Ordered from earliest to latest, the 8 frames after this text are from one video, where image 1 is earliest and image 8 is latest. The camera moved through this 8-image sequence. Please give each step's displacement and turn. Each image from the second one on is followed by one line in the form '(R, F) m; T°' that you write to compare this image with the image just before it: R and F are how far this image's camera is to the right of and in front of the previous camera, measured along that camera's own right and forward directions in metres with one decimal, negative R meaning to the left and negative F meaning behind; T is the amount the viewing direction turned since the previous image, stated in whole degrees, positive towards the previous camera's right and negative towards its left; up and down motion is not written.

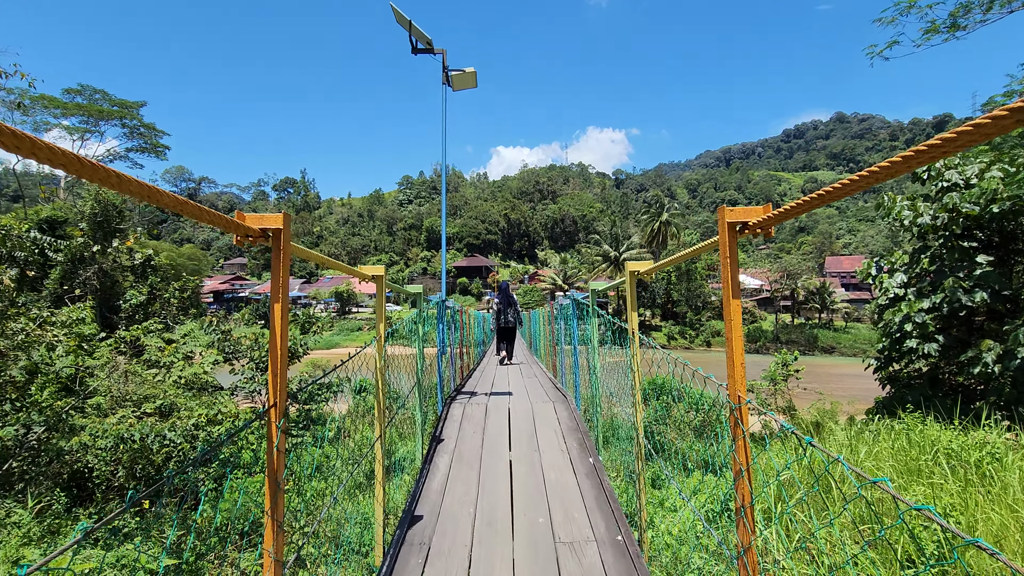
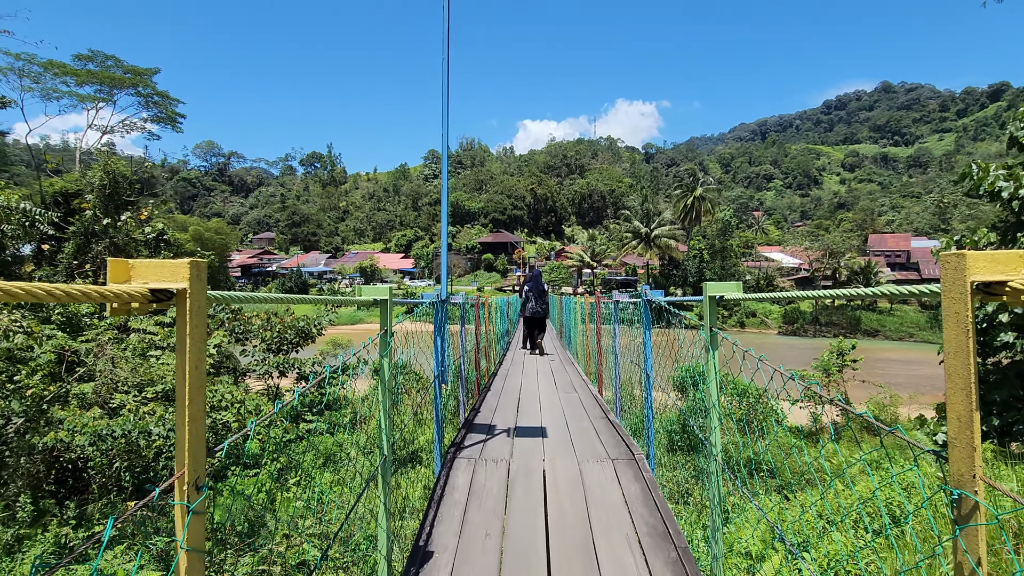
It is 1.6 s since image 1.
(0.0, +0.5) m; -3°
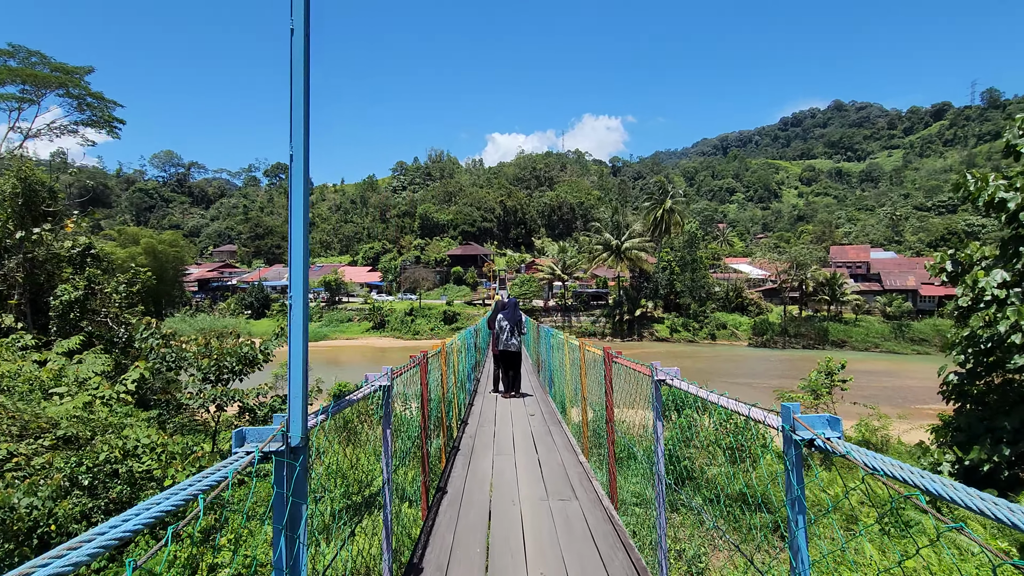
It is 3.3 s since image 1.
(0.0, +0.5) m; +3°
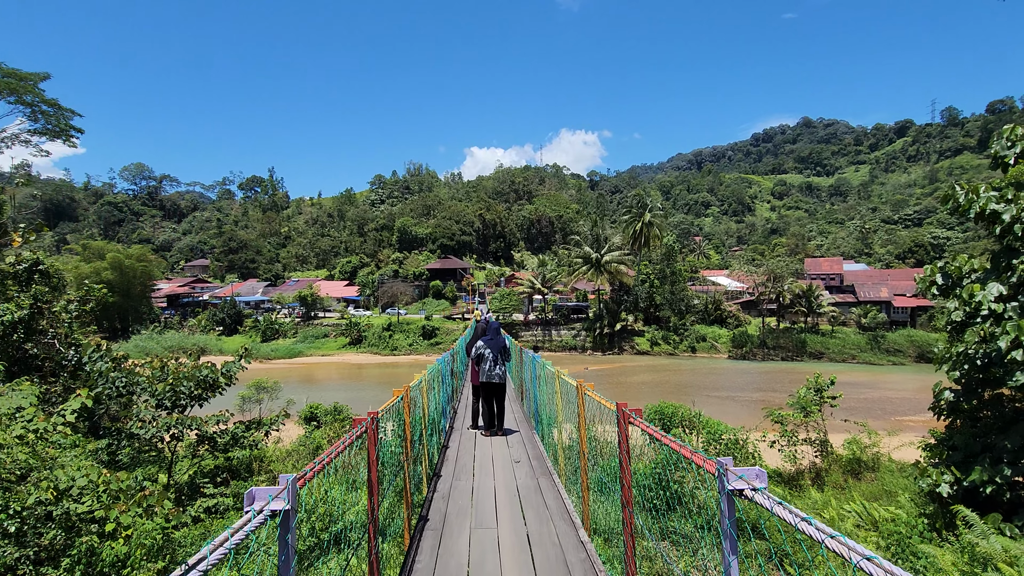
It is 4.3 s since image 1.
(0.0, +0.3) m; +2°
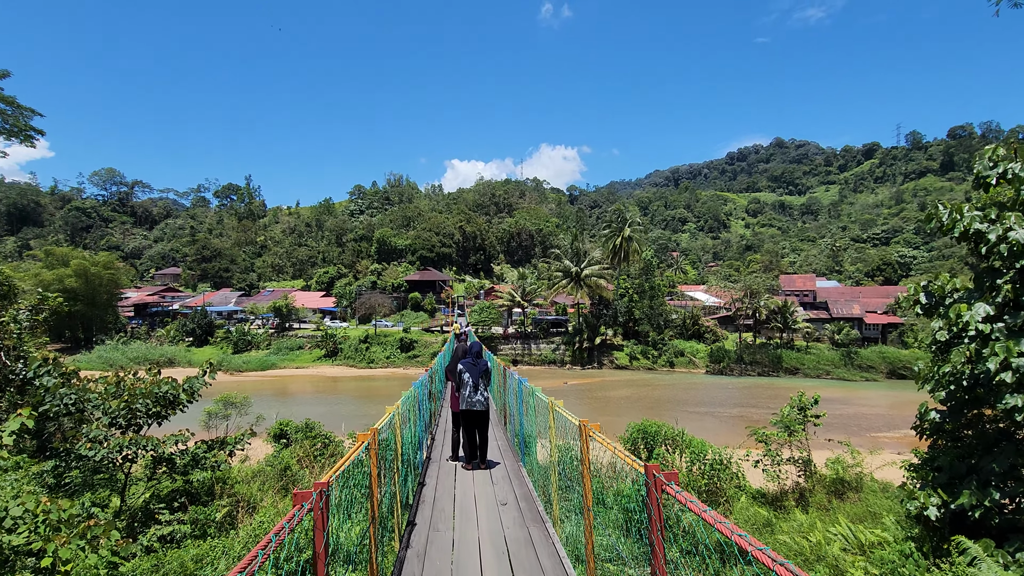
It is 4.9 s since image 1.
(0.0, +0.2) m; +2°
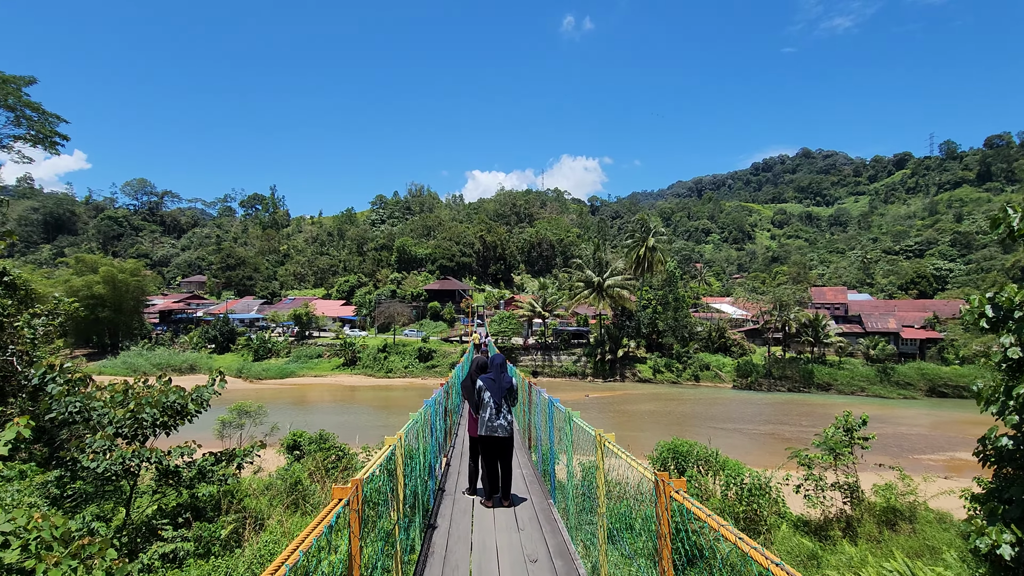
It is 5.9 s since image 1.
(0.0, +0.3) m; -2°
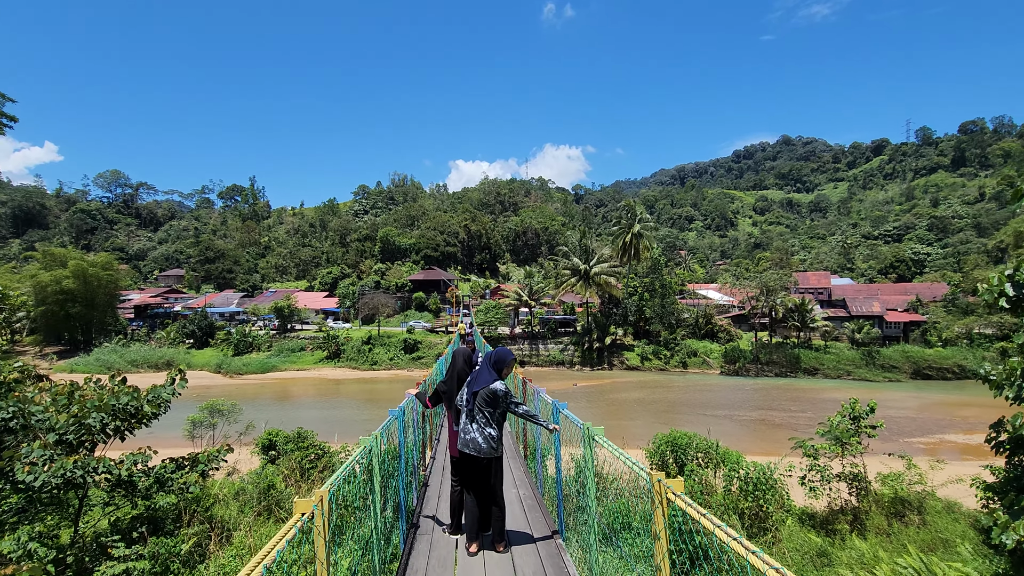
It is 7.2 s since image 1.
(0.0, +0.4) m; +2°
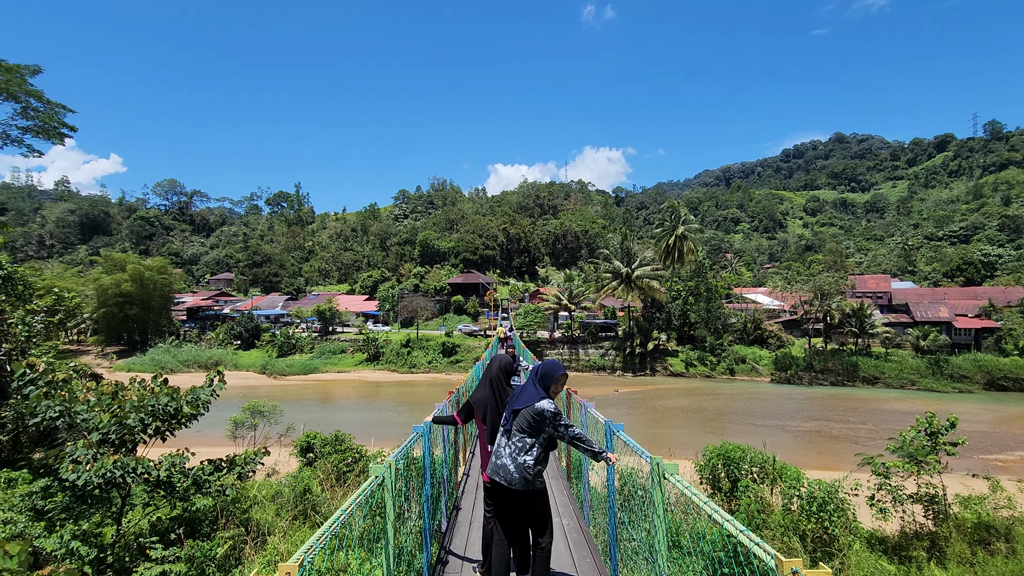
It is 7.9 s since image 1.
(0.0, +0.2) m; -4°
